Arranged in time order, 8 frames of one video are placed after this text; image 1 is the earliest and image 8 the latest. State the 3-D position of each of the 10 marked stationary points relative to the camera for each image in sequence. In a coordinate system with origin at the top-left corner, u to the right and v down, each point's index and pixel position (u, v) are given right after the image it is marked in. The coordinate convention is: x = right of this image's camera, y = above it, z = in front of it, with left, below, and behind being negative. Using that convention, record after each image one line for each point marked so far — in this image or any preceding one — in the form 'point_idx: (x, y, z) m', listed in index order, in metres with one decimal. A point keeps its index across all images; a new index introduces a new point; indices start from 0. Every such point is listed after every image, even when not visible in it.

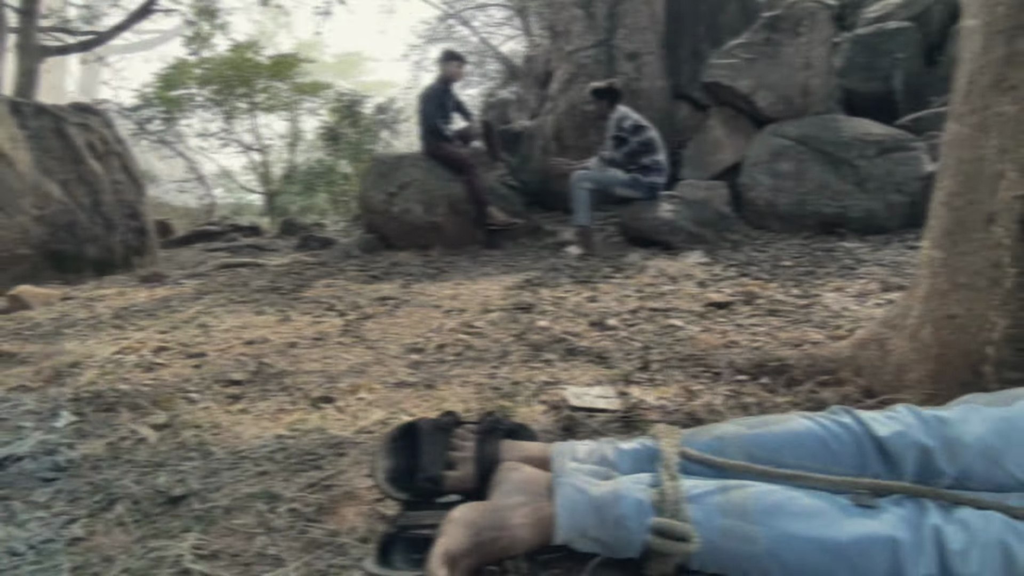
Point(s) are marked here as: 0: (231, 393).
0: (-1.4, -0.5, +2.7) m
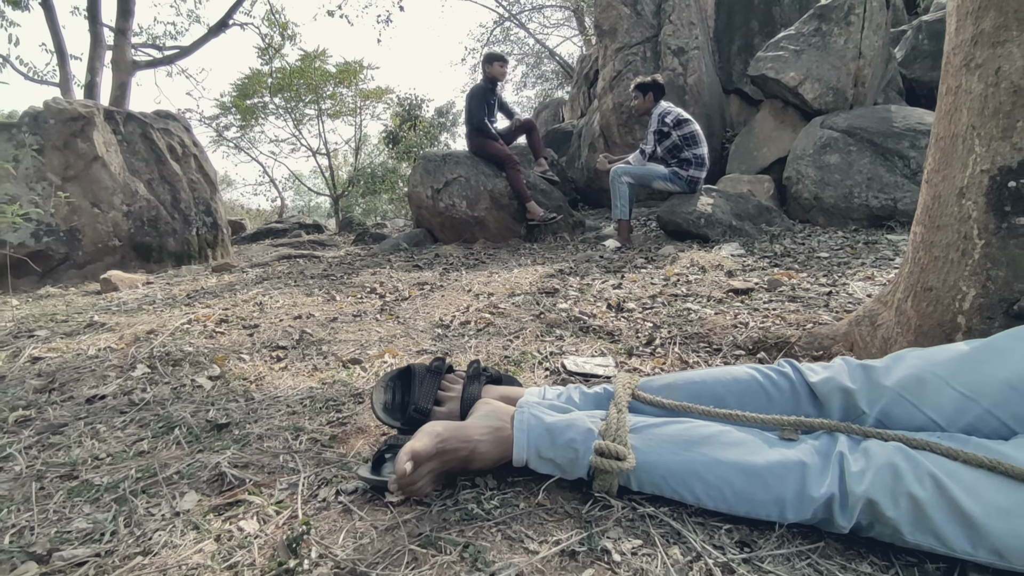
0: (-1.3, -0.4, +3.1) m
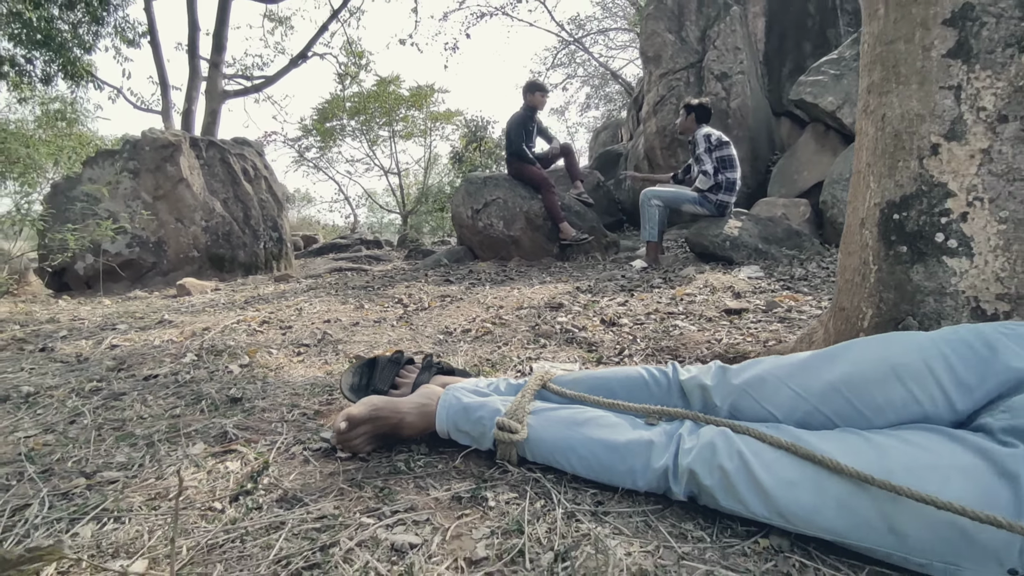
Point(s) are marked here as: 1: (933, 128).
0: (-1.4, -0.4, +3.7) m
1: (+1.6, +0.6, +2.1) m
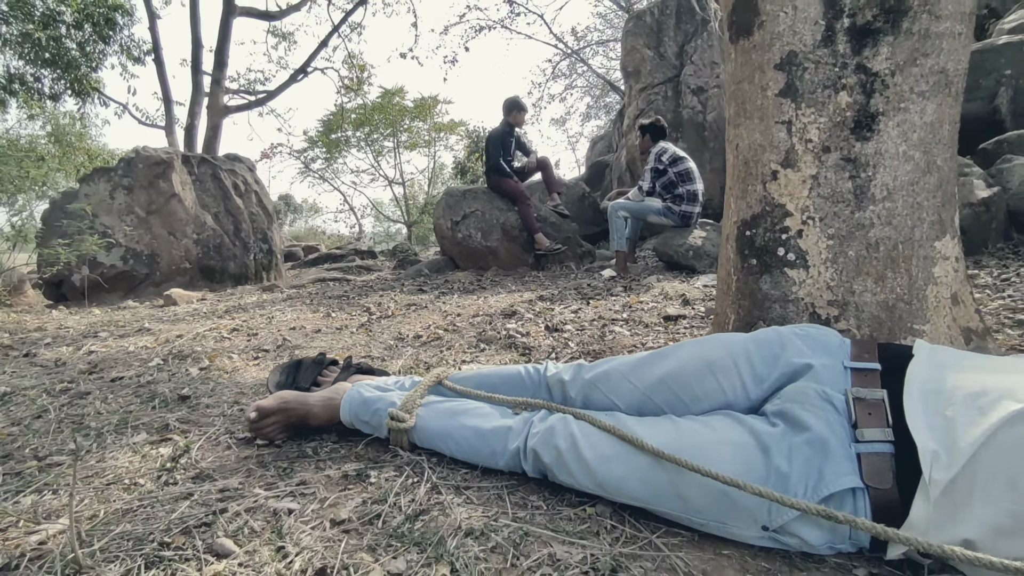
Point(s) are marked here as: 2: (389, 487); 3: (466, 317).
0: (-1.9, -0.5, +4.1) m
1: (+1.1, +0.6, +2.4) m
2: (-0.4, -0.7, +2.0) m
3: (-0.4, -0.3, +5.3) m
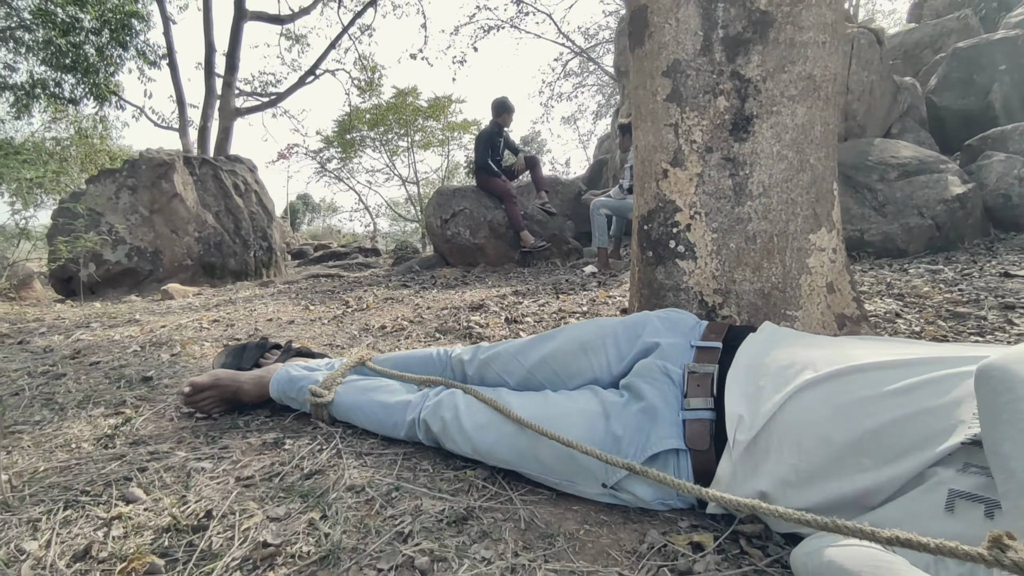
0: (-2.2, -0.4, +4.4) m
1: (+0.7, +0.6, +2.6) m
2: (-0.9, -0.7, +2.3) m
3: (-0.8, -0.2, +5.5) m
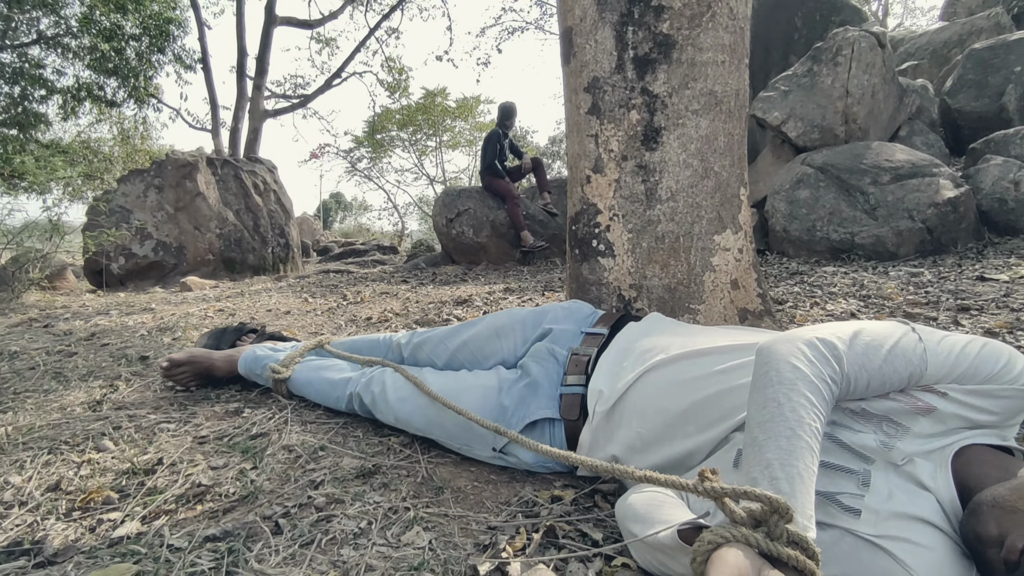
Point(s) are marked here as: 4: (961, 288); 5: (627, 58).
0: (-2.5, -0.4, +4.8) m
1: (+0.4, +0.6, +2.9) m
2: (-1.2, -0.6, +2.6) m
3: (-1.0, -0.2, +5.9) m
4: (+4.1, 0.0, +5.1) m
5: (+0.6, +1.1, +2.7) m
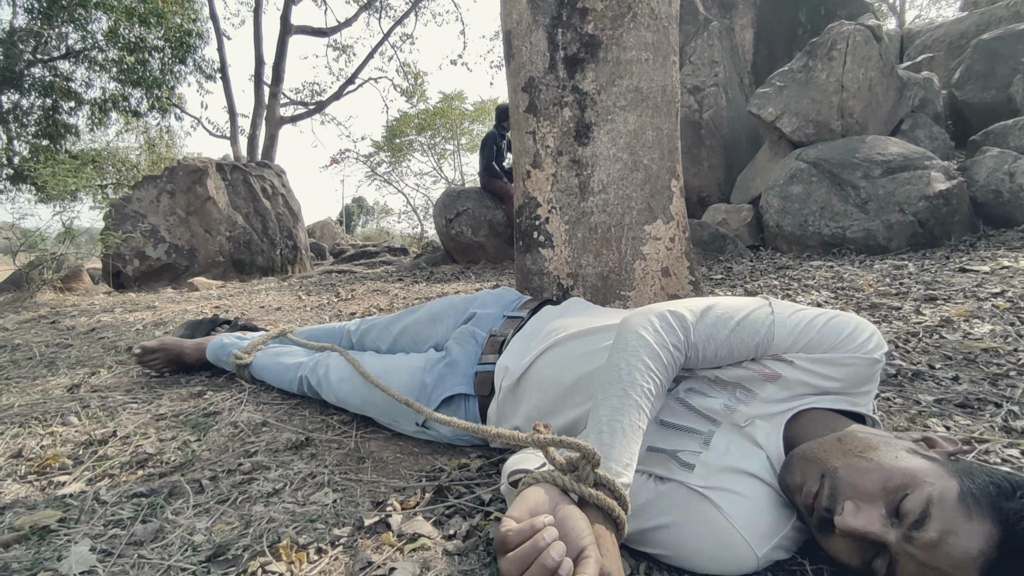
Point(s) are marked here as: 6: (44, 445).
0: (-2.7, -0.3, +5.1) m
1: (+0.1, +0.7, +3.1) m
2: (-1.5, -0.6, +2.9) m
3: (-1.1, -0.1, +6.1) m
4: (+3.9, +0.1, +5.1) m
5: (+0.2, +1.2, +2.9) m
6: (-1.9, -0.6, +2.3) m
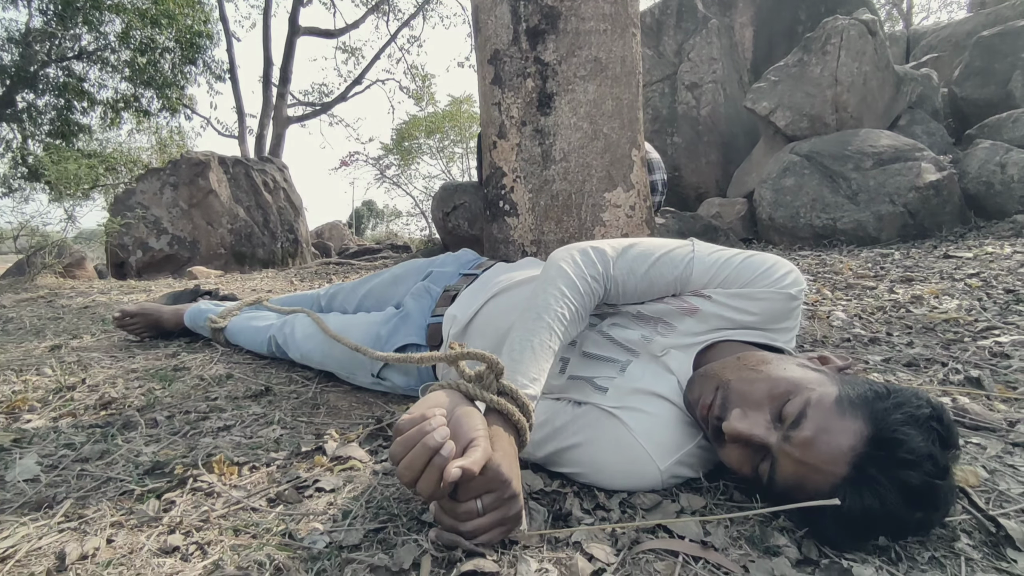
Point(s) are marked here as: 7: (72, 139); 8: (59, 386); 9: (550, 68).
0: (-2.9, -0.1, +5.2) m
1: (-0.1, +0.9, +3.2) m
2: (-1.7, -0.4, +3.0) m
3: (-1.3, 0.0, +6.2) m
4: (+3.7, +0.2, +5.1) m
5: (0.0, +1.4, +3.0) m
6: (-2.1, -0.4, +2.4) m
7: (-7.6, +2.6, +9.5) m
8: (-2.0, -0.4, +2.4) m
9: (+0.2, +1.2, +2.9) m
